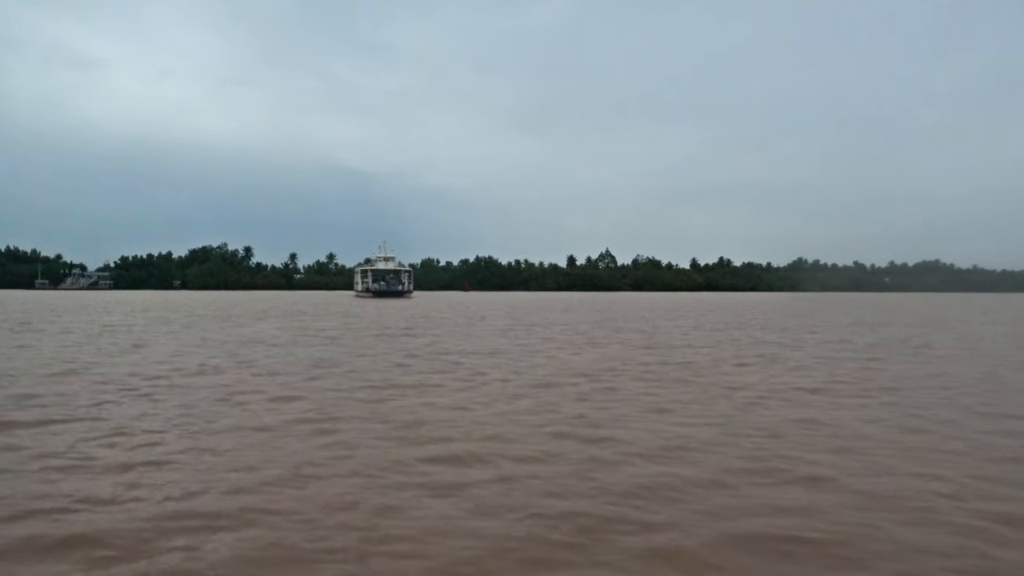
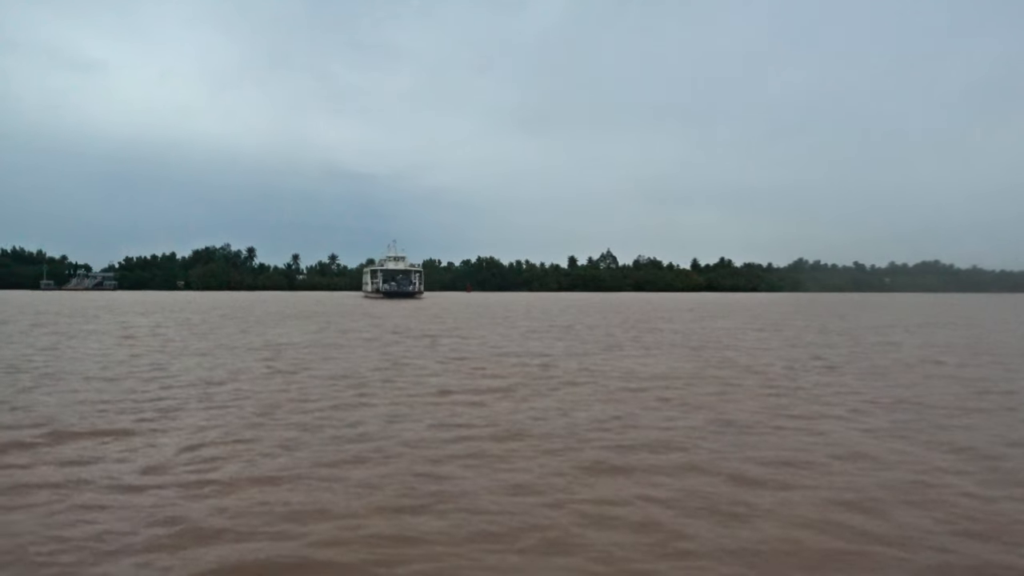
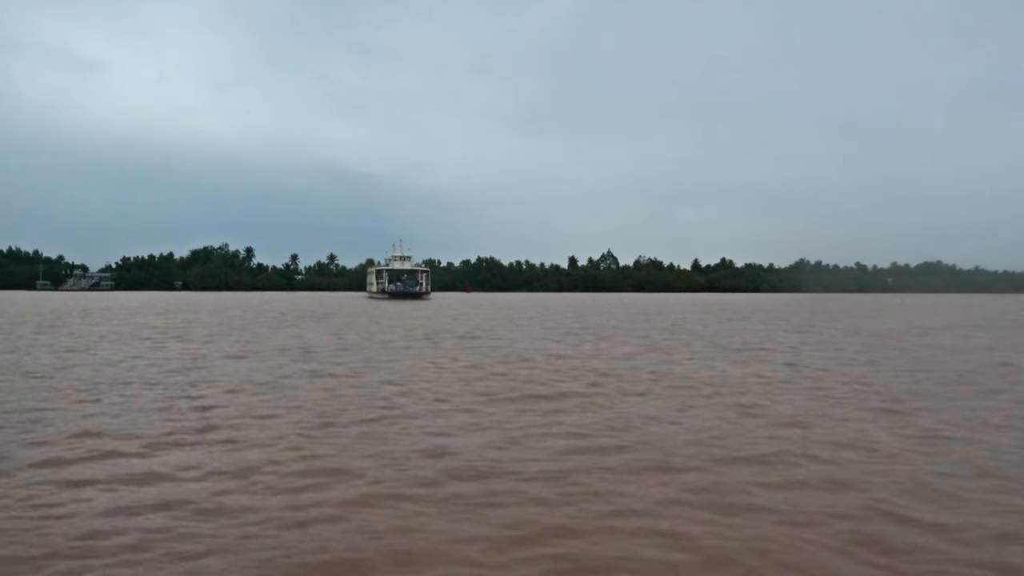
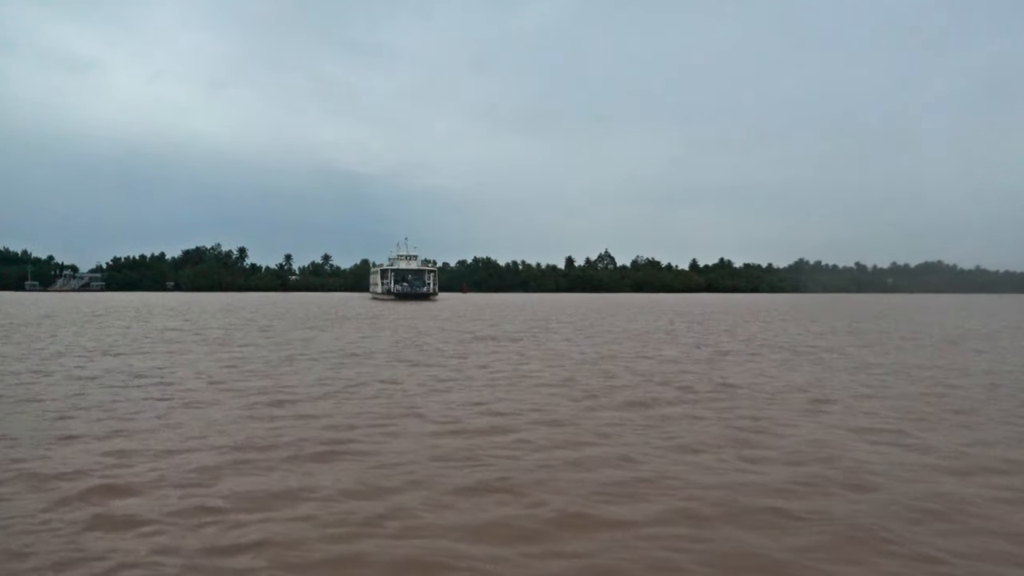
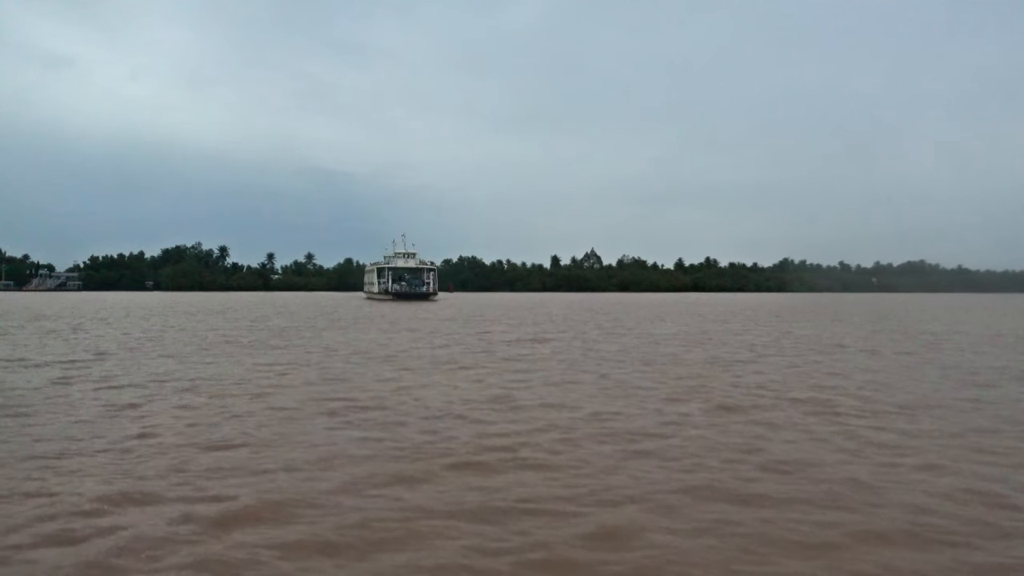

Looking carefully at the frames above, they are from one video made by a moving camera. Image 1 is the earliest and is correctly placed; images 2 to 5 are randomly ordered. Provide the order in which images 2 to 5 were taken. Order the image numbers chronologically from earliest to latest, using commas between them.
2, 3, 4, 5
